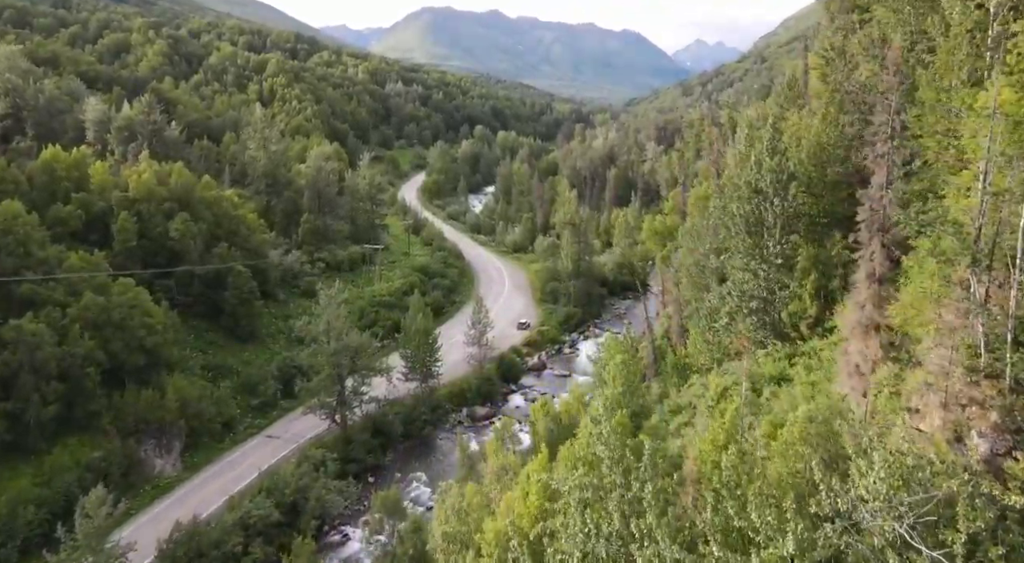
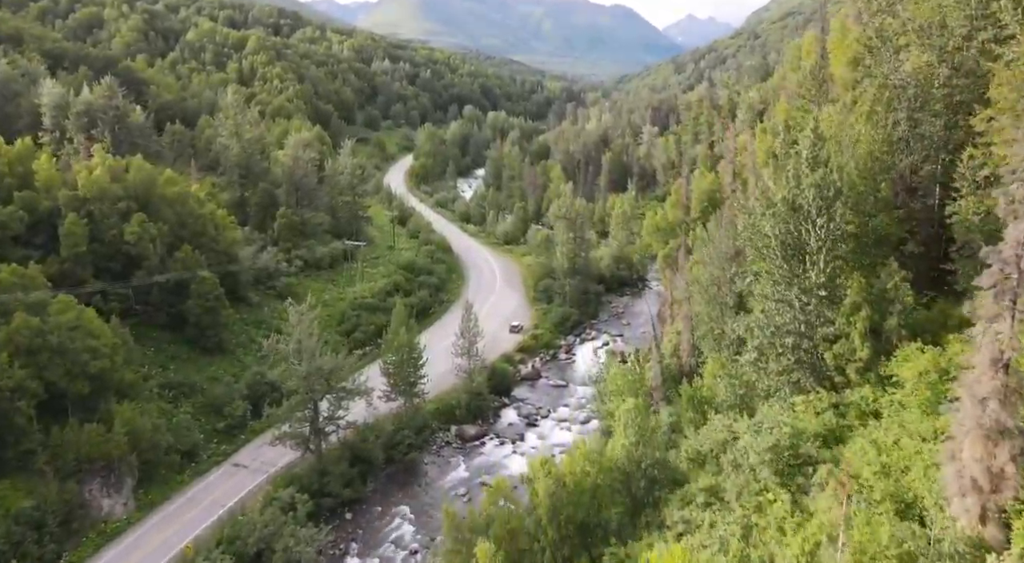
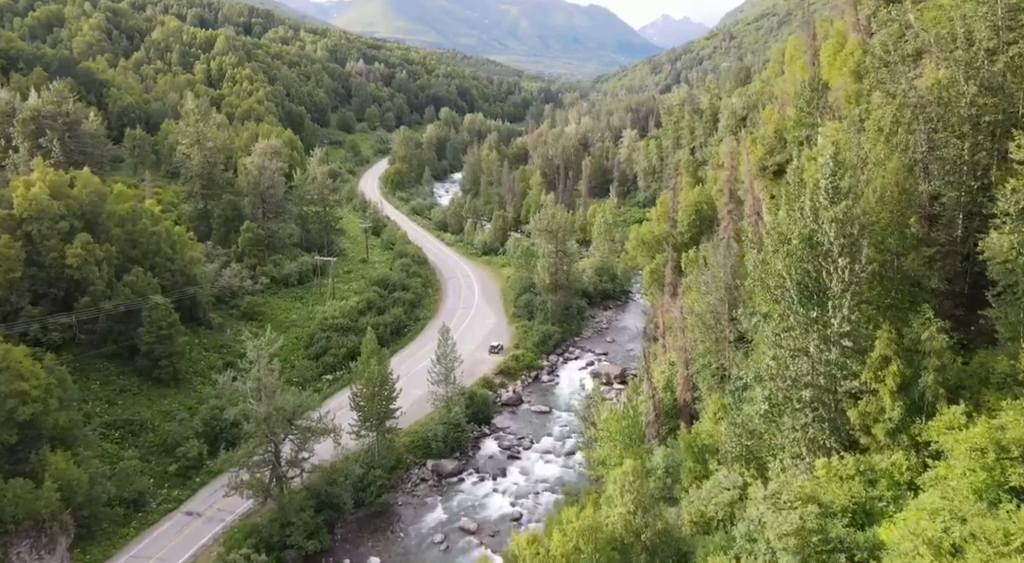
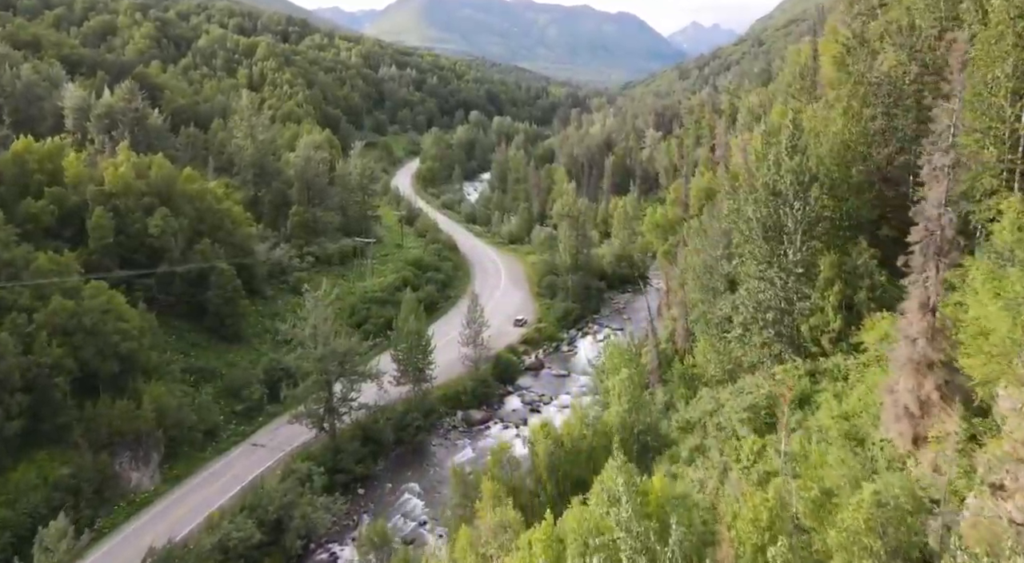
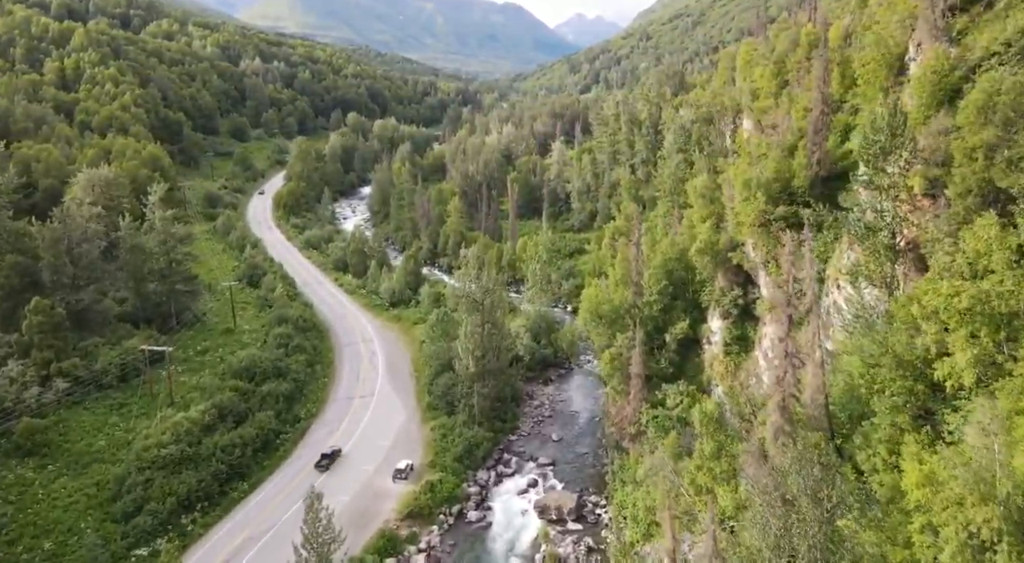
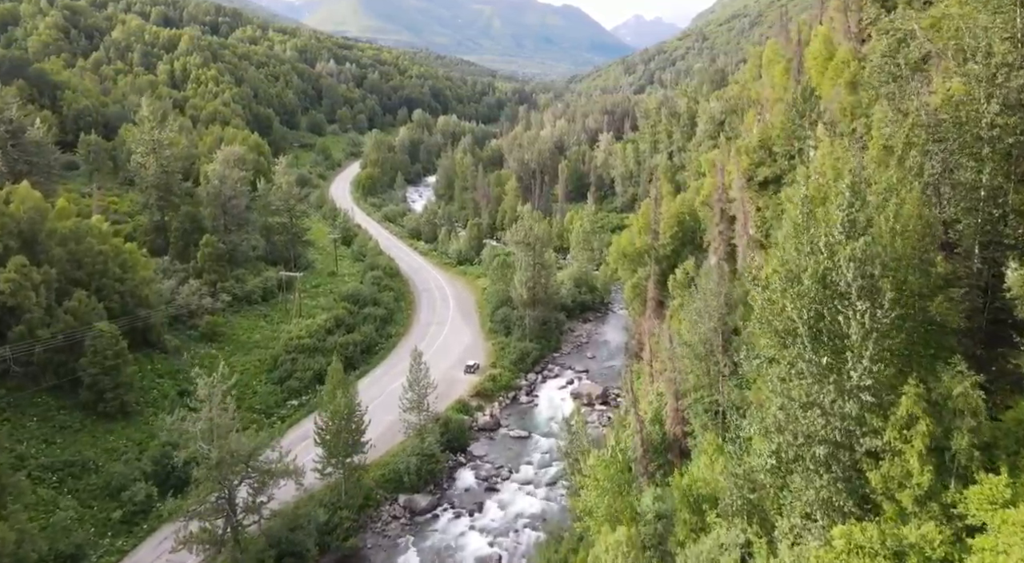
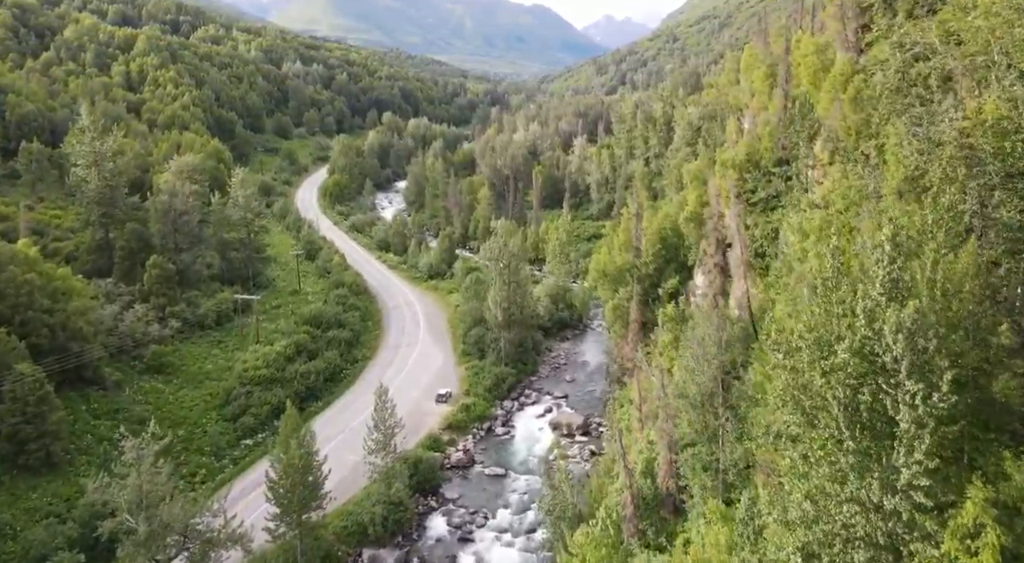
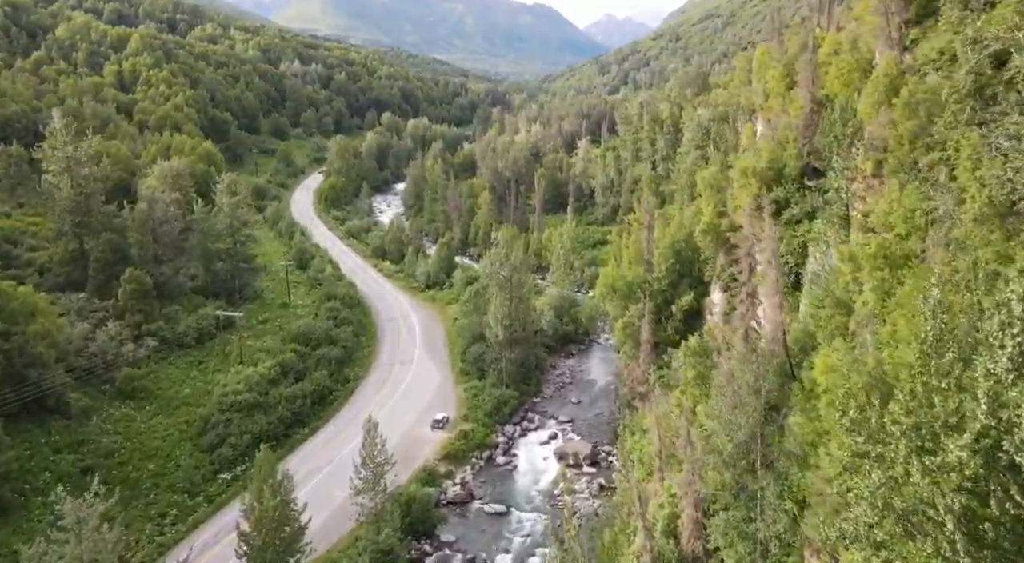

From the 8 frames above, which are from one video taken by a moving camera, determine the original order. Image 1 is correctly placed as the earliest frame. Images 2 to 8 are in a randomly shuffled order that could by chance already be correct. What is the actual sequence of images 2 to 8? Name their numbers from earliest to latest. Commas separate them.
4, 2, 3, 6, 7, 8, 5
